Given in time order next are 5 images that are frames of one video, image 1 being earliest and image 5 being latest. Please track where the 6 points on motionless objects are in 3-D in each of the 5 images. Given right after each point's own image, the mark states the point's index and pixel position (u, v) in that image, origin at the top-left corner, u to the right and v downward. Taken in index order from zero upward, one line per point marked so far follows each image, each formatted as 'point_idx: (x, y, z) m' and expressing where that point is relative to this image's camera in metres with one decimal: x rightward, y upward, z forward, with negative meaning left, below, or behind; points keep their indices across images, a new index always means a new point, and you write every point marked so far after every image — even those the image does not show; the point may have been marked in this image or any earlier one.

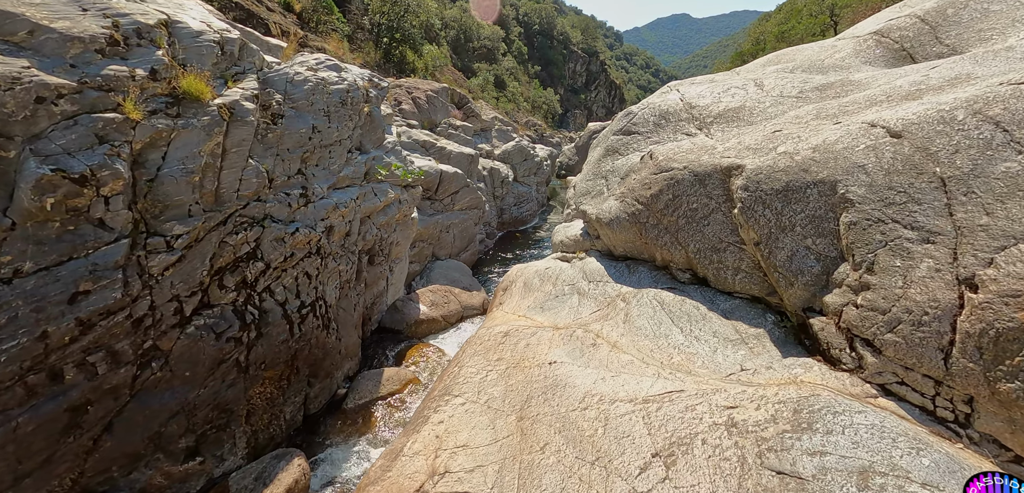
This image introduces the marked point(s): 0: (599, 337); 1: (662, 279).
0: (+1.6, -1.7, +8.2) m
1: (+3.3, -0.7, +9.5) m
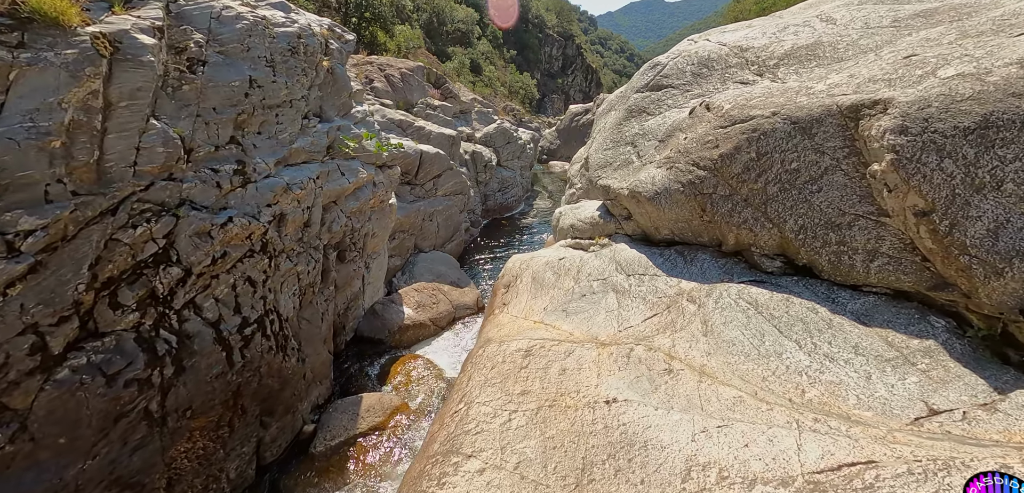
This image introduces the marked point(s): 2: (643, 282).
0: (+2.1, -1.5, +5.7) m
1: (+3.6, -0.4, +7.0) m
2: (+2.3, -0.6, +7.7) m
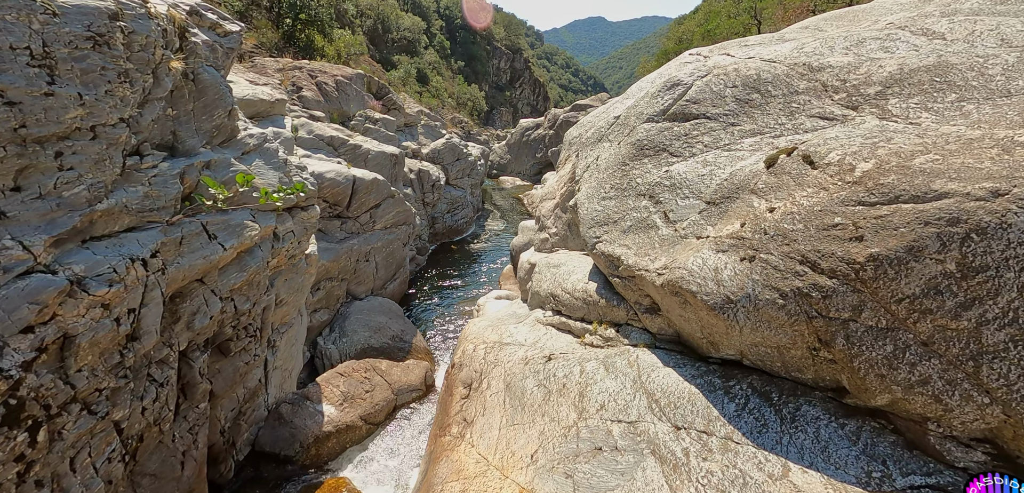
0: (+2.2, -3.0, +2.5) m
1: (+3.5, -1.9, +4.0) m
2: (+2.1, -2.2, +4.6) m
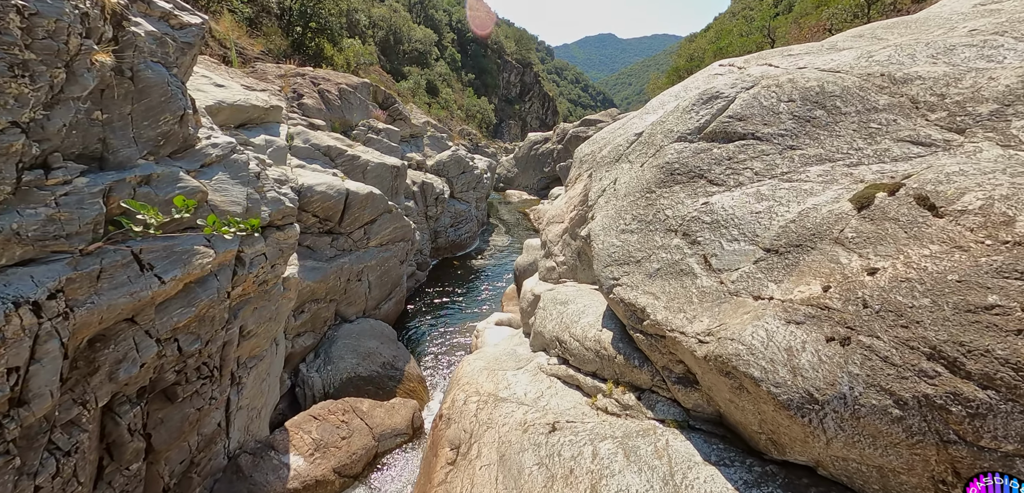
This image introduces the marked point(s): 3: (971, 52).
0: (+2.0, -3.5, +1.1) m
1: (+3.4, -2.5, +2.6) m
2: (+2.0, -2.7, +3.2) m
3: (+5.4, +2.3, +5.1) m
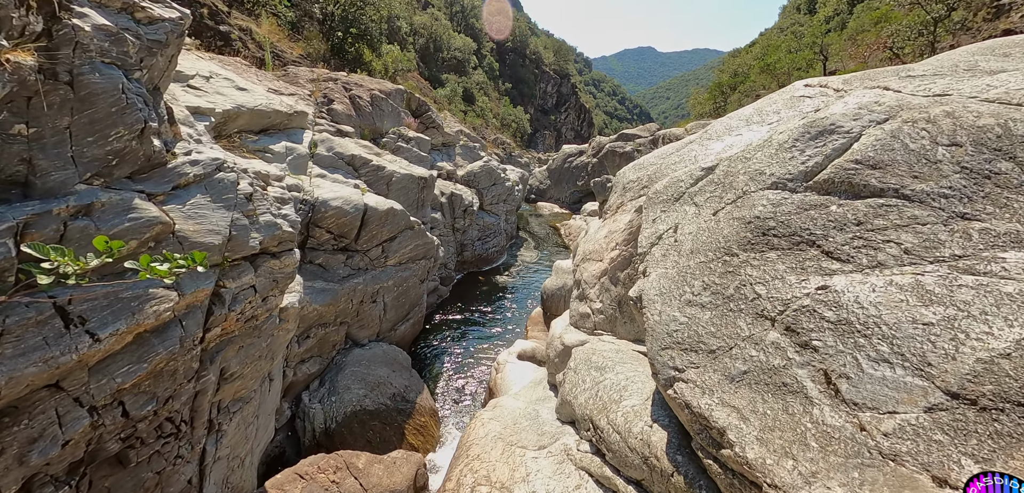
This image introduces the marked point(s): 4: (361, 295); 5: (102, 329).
0: (+1.8, -4.3, -0.6) m
1: (+3.3, -3.4, +0.9) m
2: (+2.0, -3.6, +1.5) m
3: (+5.8, +1.2, +3.3) m
4: (-5.0, -1.6, +14.6) m
5: (-4.4, -0.9, +4.6) m
